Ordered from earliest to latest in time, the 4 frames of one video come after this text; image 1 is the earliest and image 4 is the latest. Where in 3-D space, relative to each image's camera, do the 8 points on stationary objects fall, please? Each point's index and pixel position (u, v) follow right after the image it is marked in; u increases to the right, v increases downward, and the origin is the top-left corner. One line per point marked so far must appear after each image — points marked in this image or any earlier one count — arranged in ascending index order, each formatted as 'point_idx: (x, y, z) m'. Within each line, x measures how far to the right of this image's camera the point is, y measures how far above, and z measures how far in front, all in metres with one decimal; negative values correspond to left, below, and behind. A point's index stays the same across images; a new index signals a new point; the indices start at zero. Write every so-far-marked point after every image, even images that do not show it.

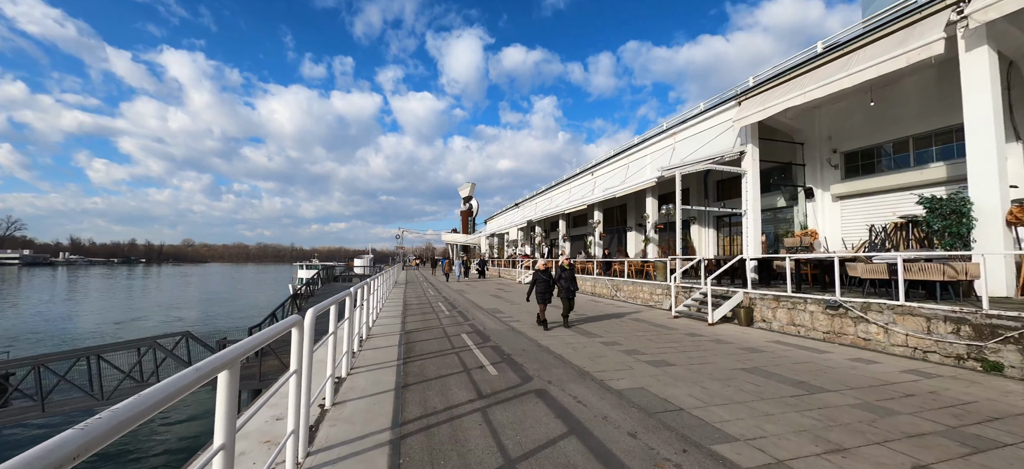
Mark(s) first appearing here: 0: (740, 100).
0: (+8.3, +4.9, +13.7) m
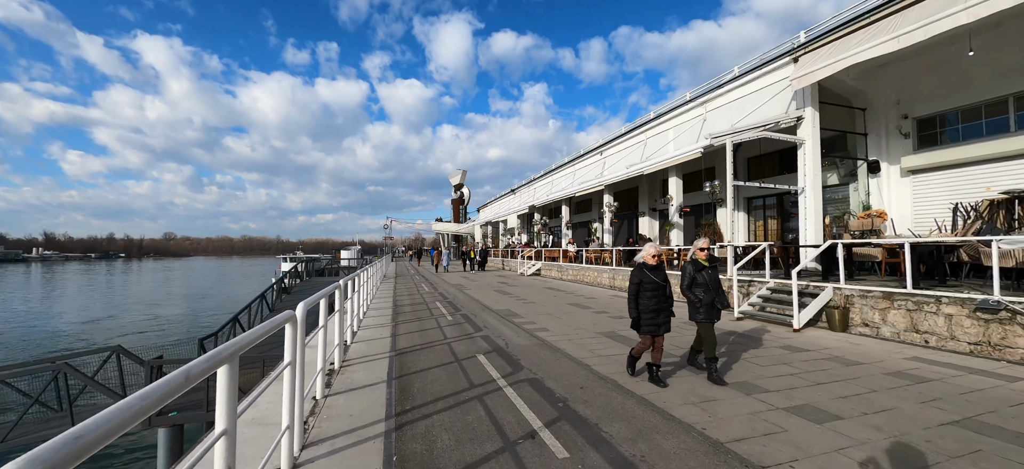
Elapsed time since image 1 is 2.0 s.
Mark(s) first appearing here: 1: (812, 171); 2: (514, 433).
0: (+8.6, +5.4, +11.5) m
1: (+8.7, +1.9, +10.9) m
2: (0.0, -1.8, +3.4) m
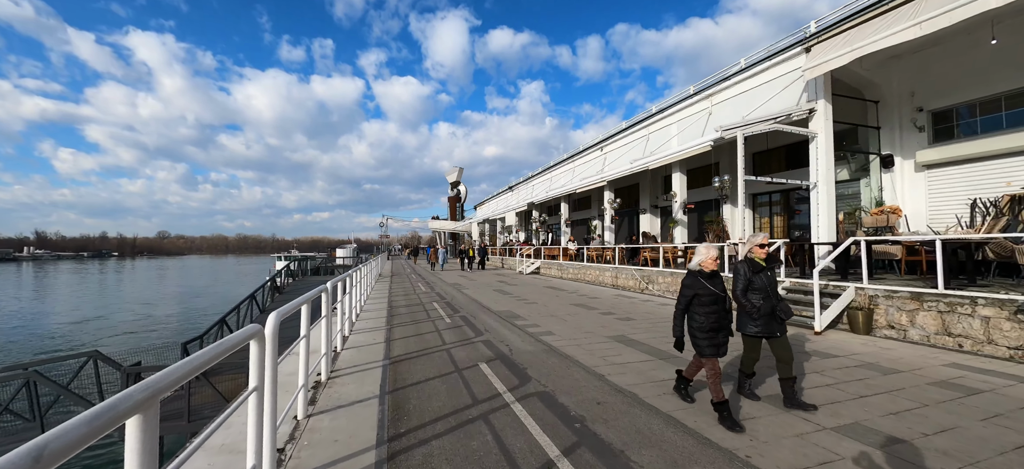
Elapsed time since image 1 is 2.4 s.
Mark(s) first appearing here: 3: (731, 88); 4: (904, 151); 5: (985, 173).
0: (+8.6, +5.5, +11.0) m
1: (+8.8, +1.9, +10.5) m
2: (+0.1, -1.7, +2.9) m
3: (+7.8, +5.2, +13.5) m
4: (+11.8, +2.5, +11.3) m
5: (+12.5, +1.6, +10.0) m
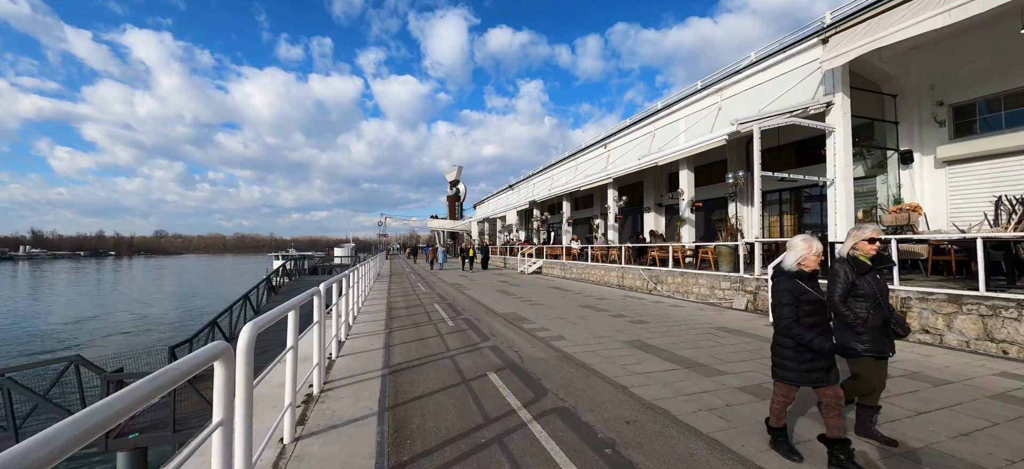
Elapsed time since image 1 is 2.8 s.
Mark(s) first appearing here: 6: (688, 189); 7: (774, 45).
0: (+8.8, +5.6, +10.6) m
1: (+8.9, +2.0, +10.1) m
2: (+0.3, -1.7, +2.4) m
3: (+7.9, +5.3, +13.0) m
4: (+11.9, +2.5, +10.9) m
5: (+12.6, +1.7, +9.5) m
6: (+7.2, +1.8, +15.4) m
7: (+8.8, +6.4, +12.6) m
